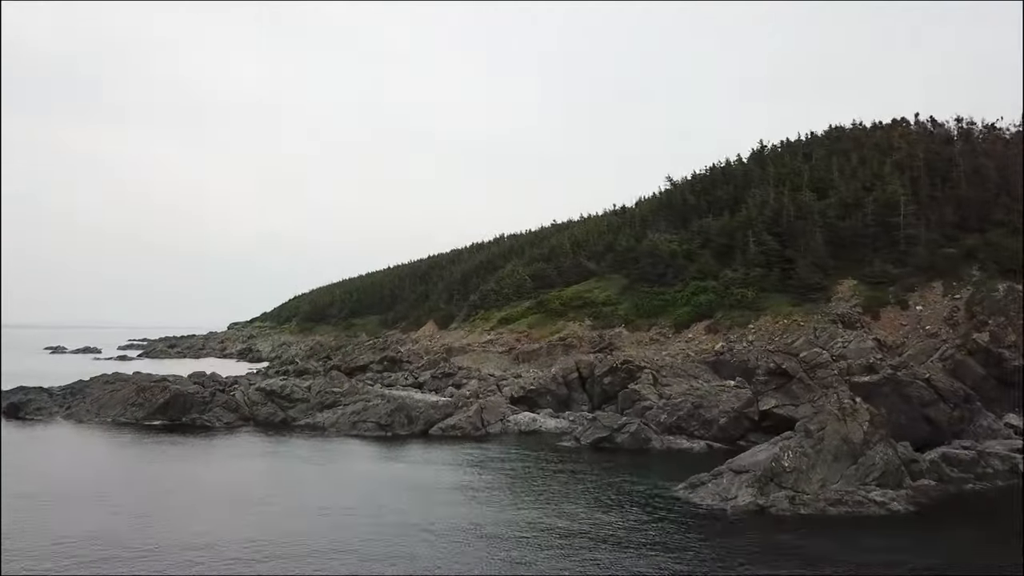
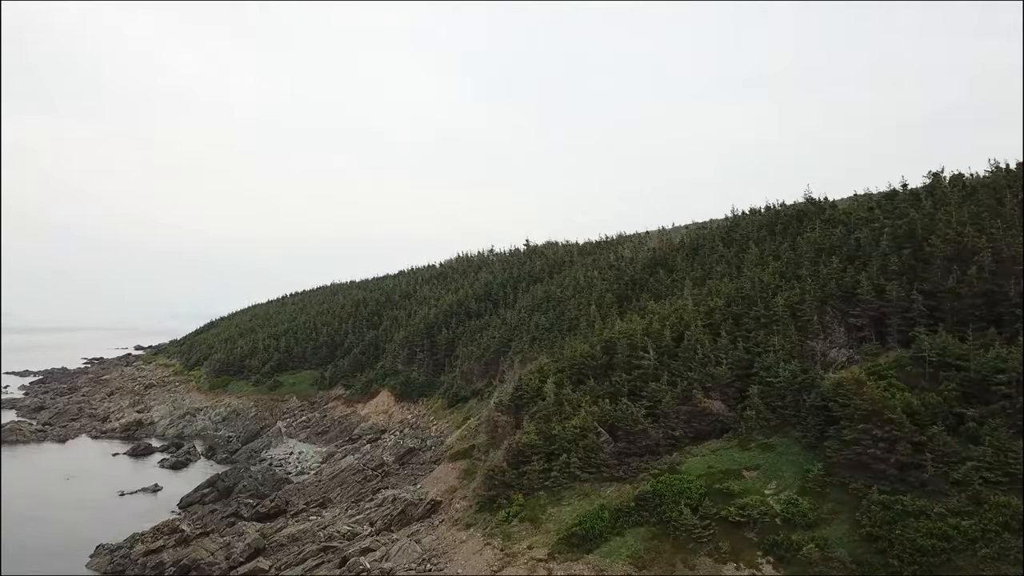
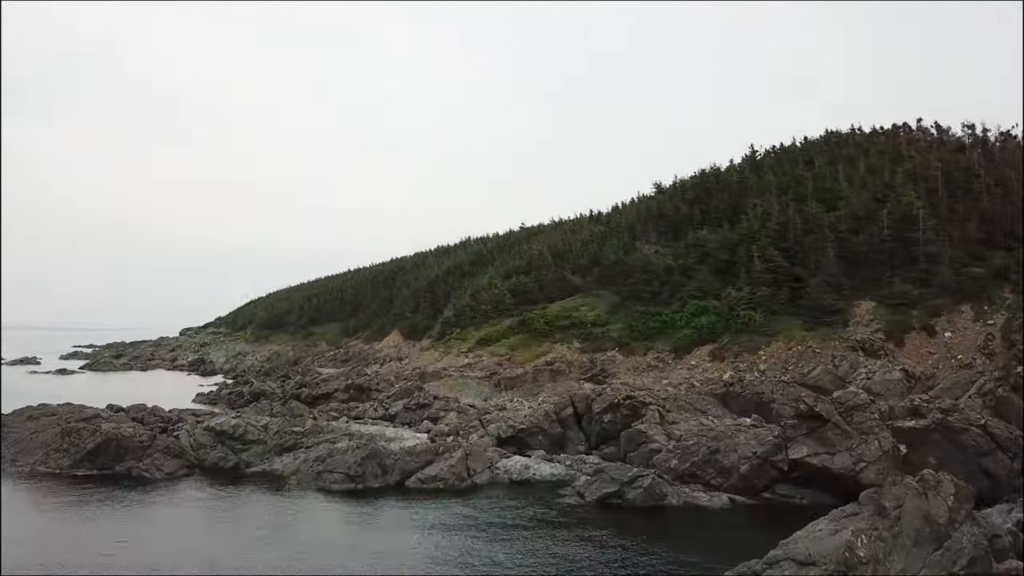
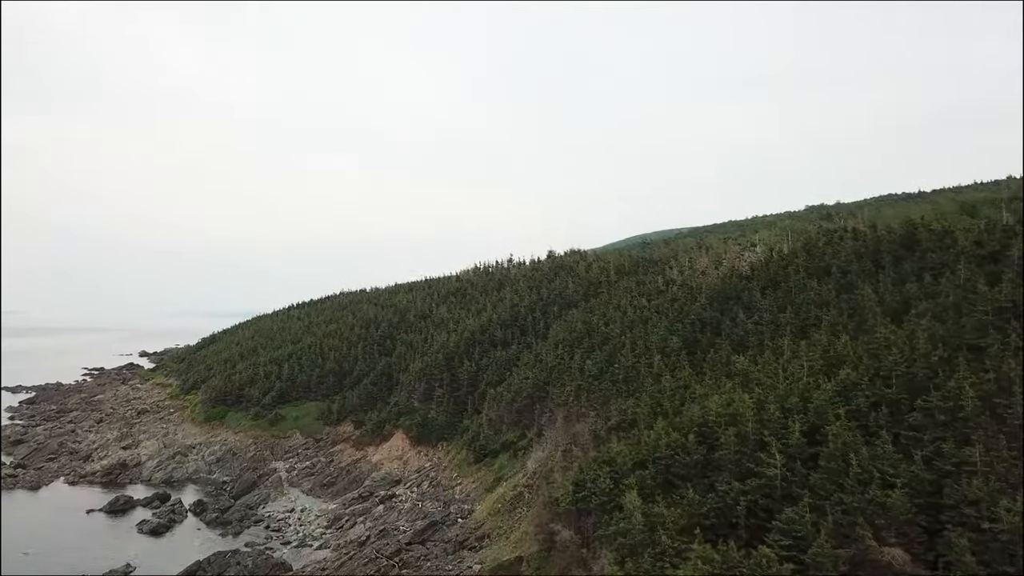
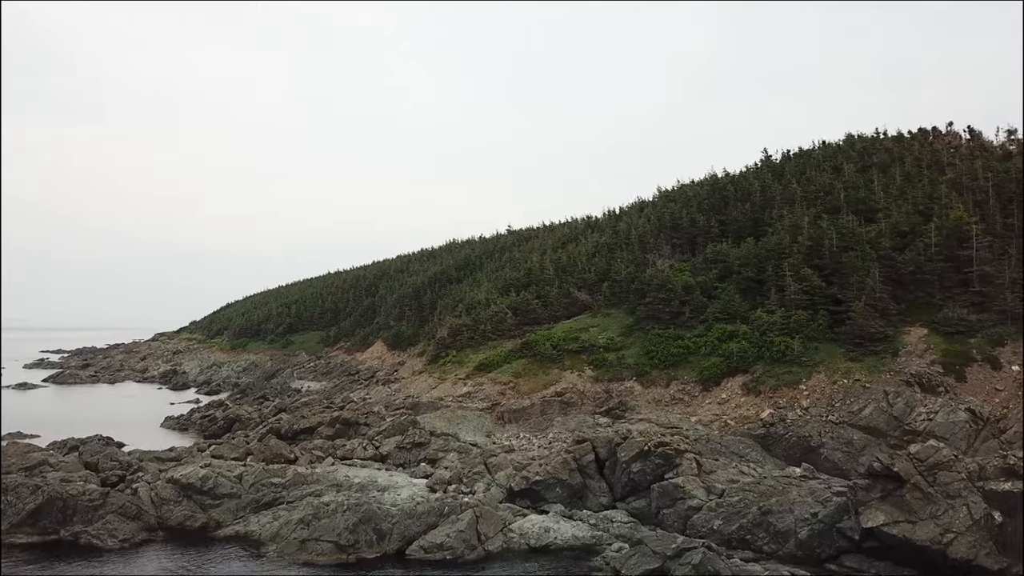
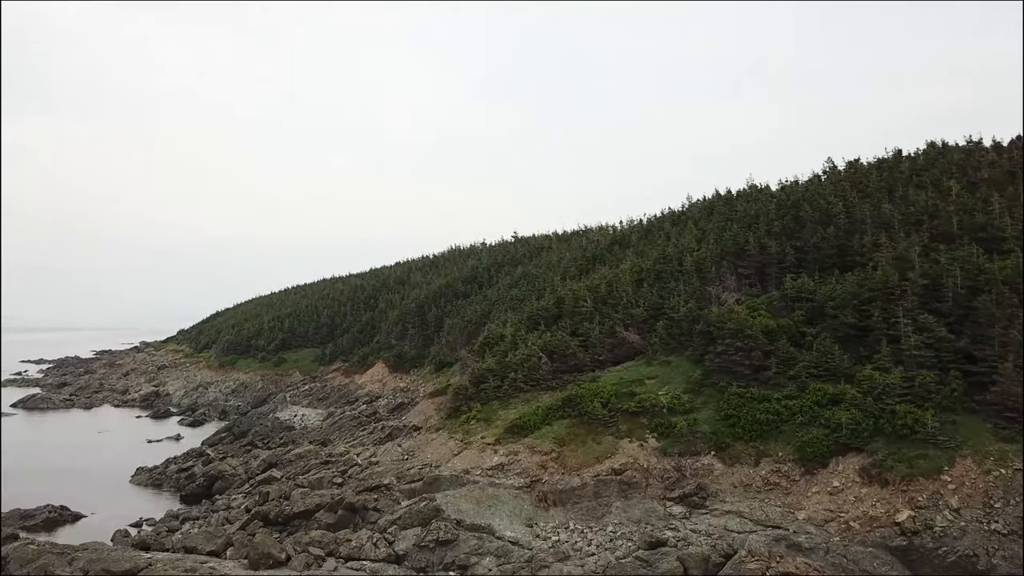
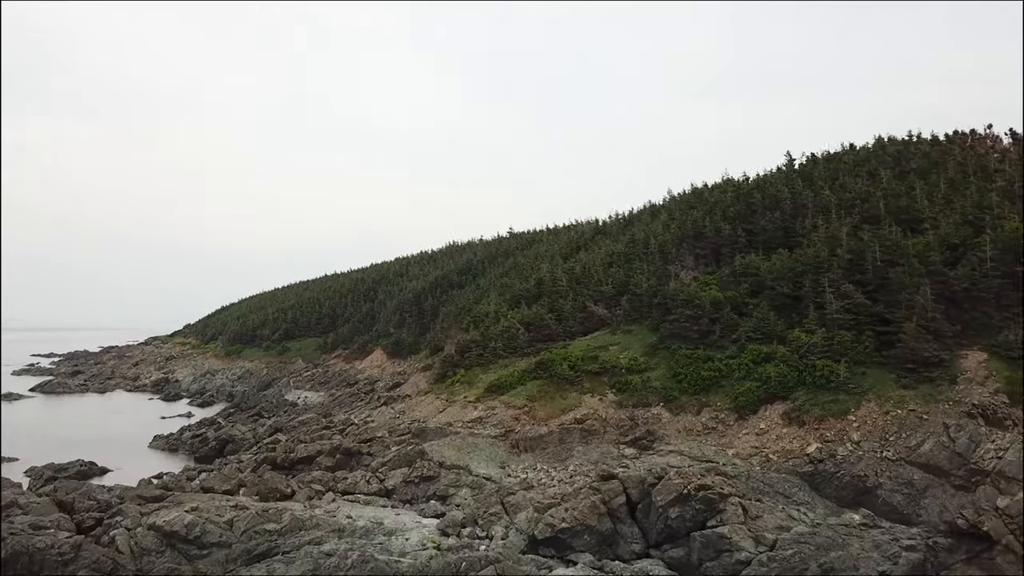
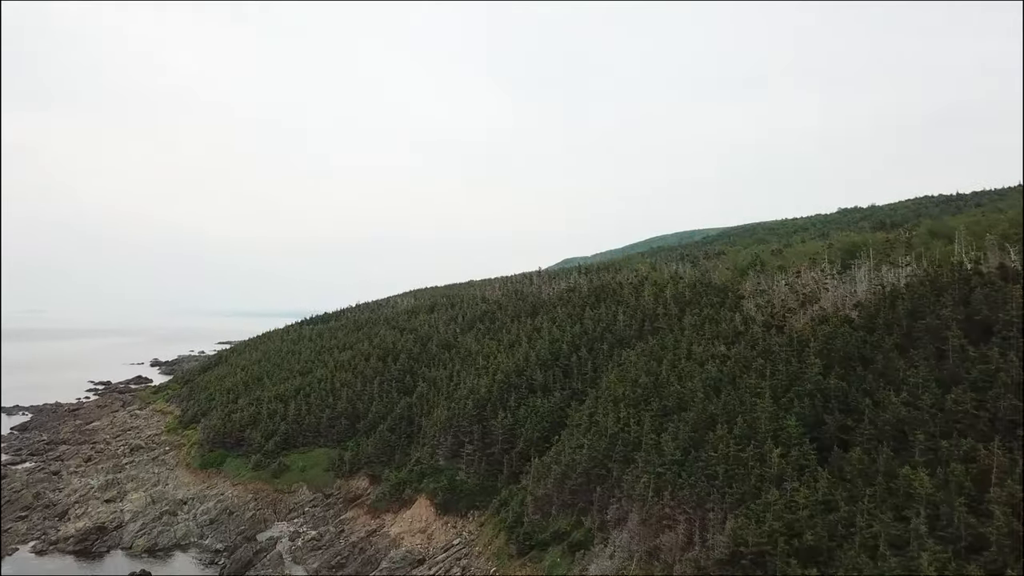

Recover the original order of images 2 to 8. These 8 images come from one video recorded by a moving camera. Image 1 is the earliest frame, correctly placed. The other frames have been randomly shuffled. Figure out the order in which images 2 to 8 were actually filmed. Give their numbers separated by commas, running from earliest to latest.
3, 5, 7, 6, 2, 4, 8
